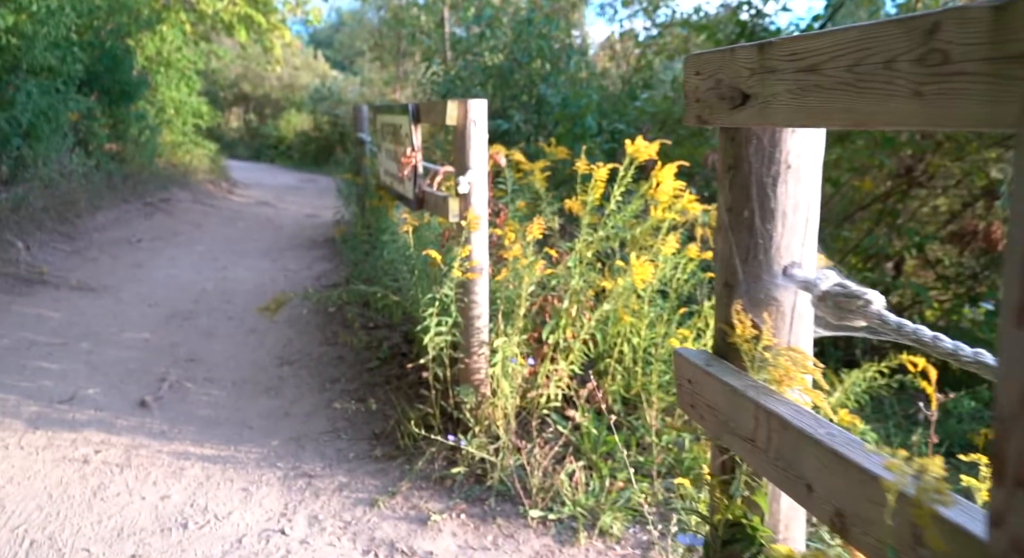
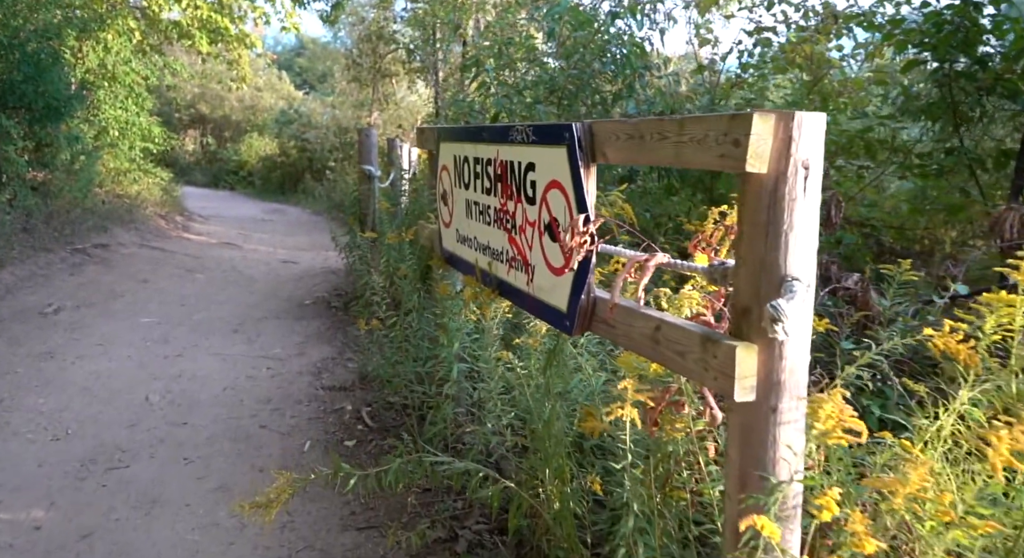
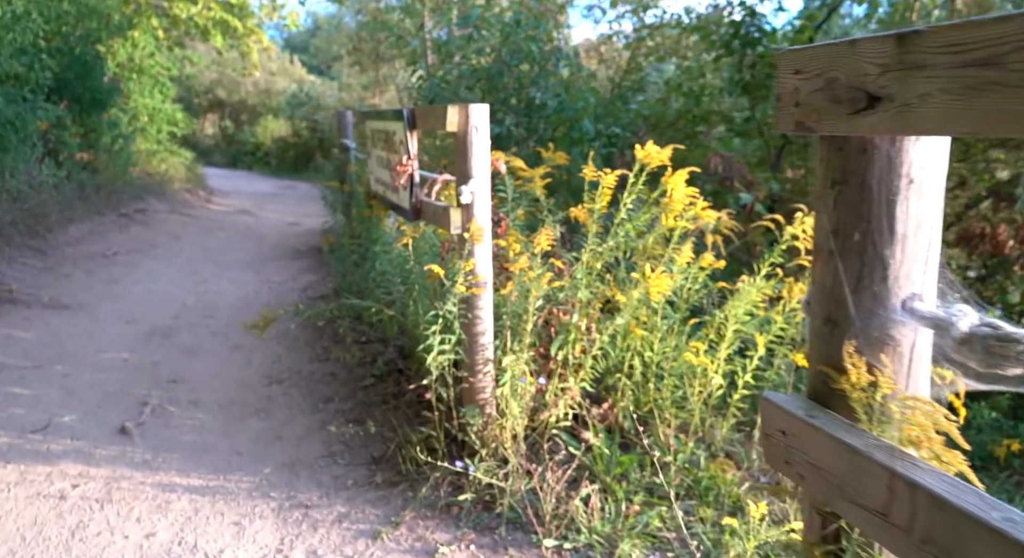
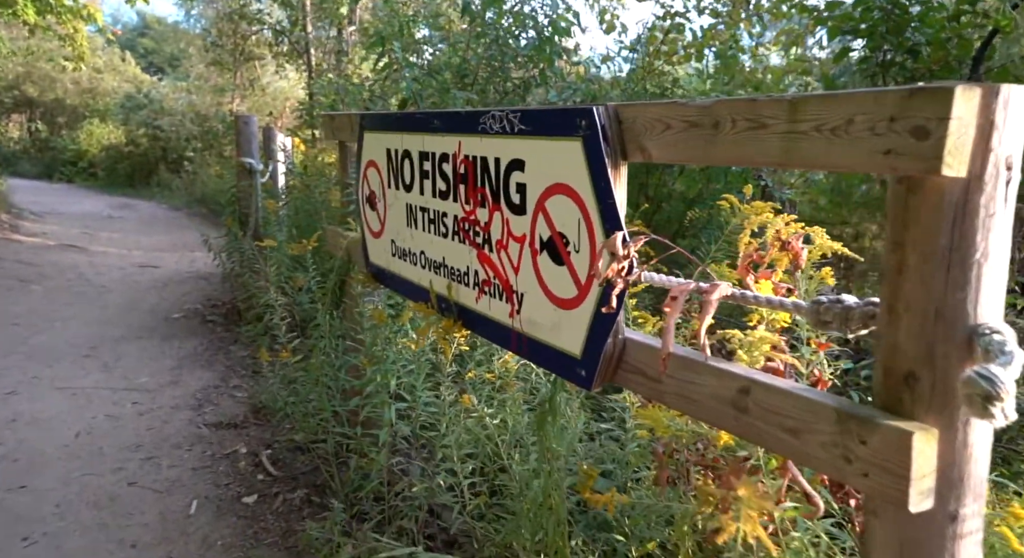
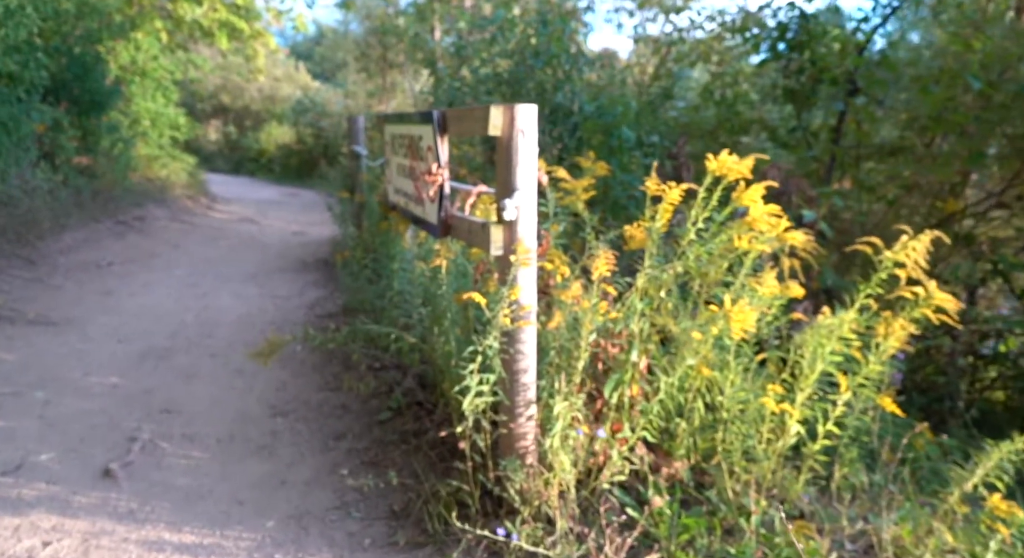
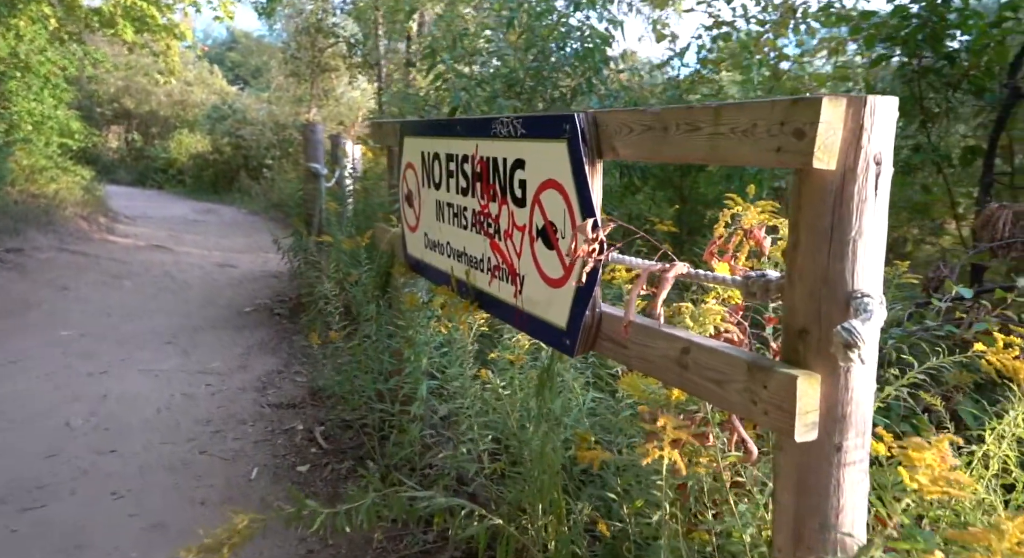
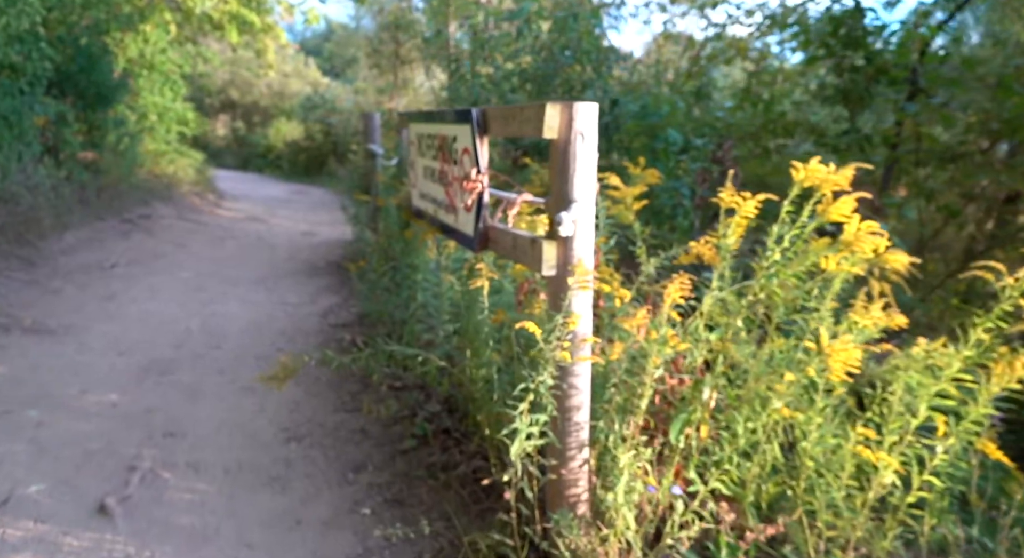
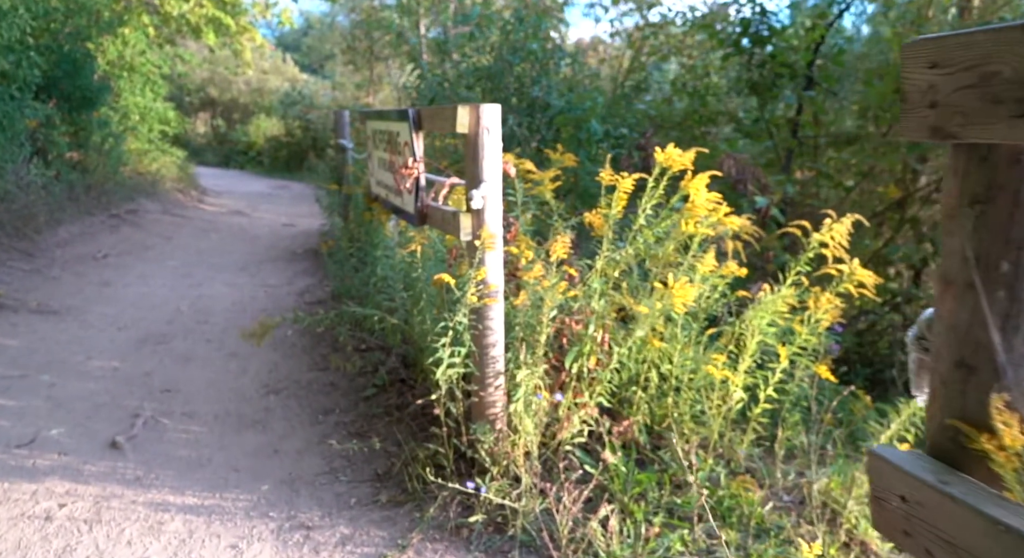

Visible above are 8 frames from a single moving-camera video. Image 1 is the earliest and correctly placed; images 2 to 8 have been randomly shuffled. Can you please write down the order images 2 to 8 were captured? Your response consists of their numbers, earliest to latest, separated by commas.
3, 8, 5, 7, 2, 6, 4
